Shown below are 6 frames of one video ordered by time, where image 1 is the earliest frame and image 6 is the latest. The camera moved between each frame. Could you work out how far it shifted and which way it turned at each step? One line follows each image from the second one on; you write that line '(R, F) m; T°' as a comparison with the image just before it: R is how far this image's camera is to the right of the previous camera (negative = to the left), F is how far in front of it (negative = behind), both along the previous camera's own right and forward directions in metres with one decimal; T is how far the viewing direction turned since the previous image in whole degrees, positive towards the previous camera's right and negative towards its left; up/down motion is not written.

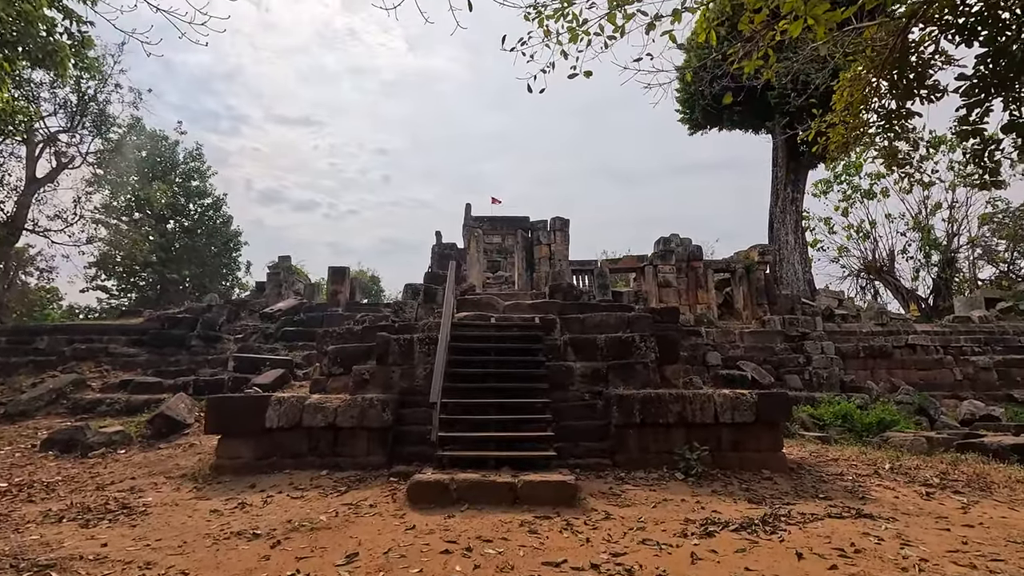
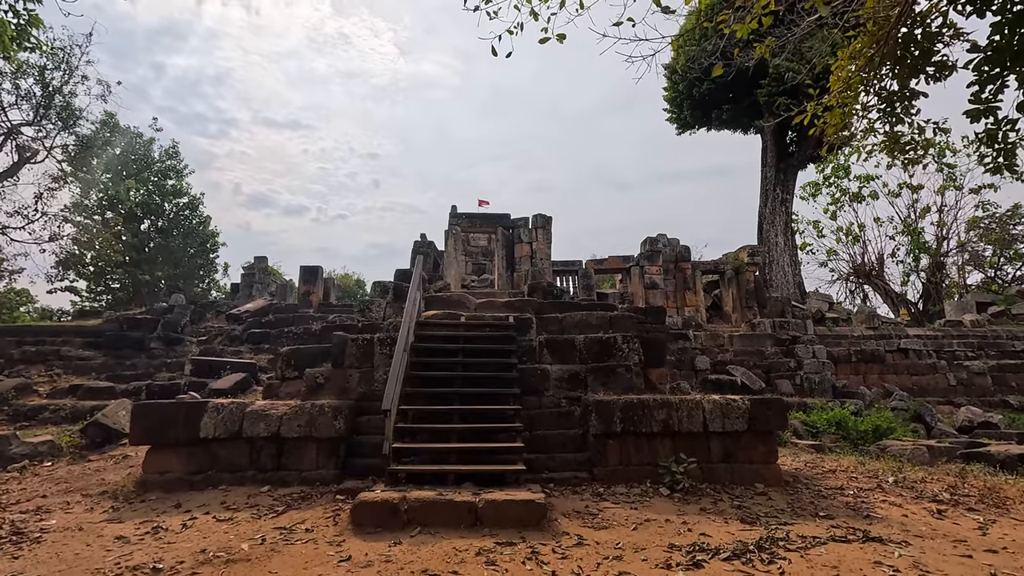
(+0.2, +0.6) m; +1°
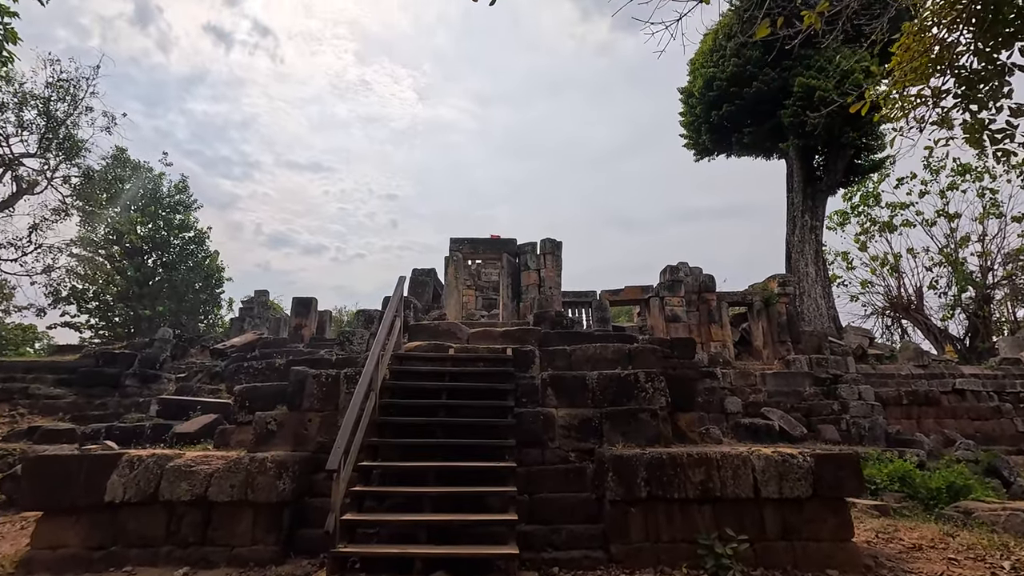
(+0.2, +1.1) m; -2°
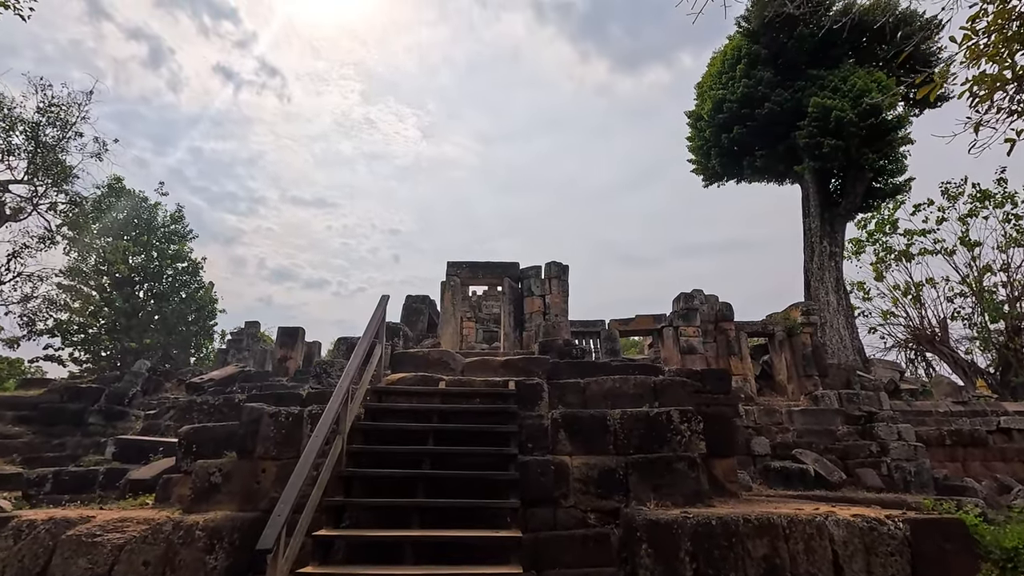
(0.0, +0.9) m; 0°
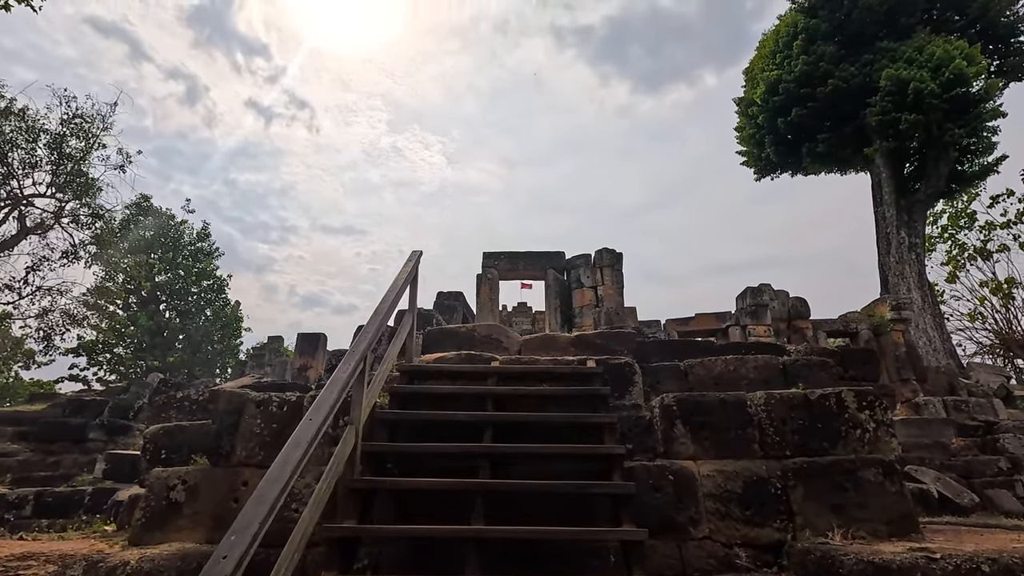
(-0.3, +1.3) m; -3°
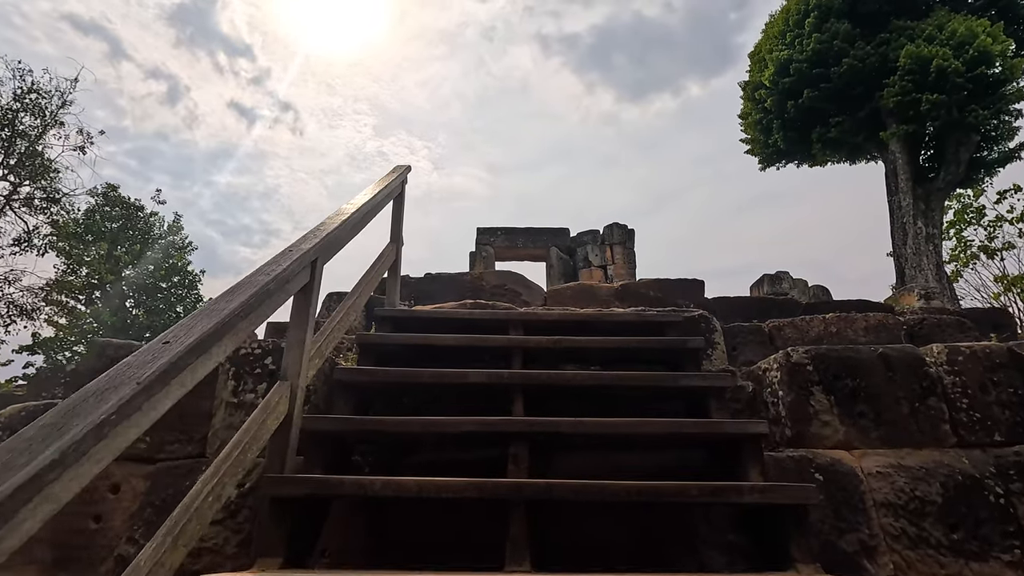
(-0.2, +1.0) m; +2°
